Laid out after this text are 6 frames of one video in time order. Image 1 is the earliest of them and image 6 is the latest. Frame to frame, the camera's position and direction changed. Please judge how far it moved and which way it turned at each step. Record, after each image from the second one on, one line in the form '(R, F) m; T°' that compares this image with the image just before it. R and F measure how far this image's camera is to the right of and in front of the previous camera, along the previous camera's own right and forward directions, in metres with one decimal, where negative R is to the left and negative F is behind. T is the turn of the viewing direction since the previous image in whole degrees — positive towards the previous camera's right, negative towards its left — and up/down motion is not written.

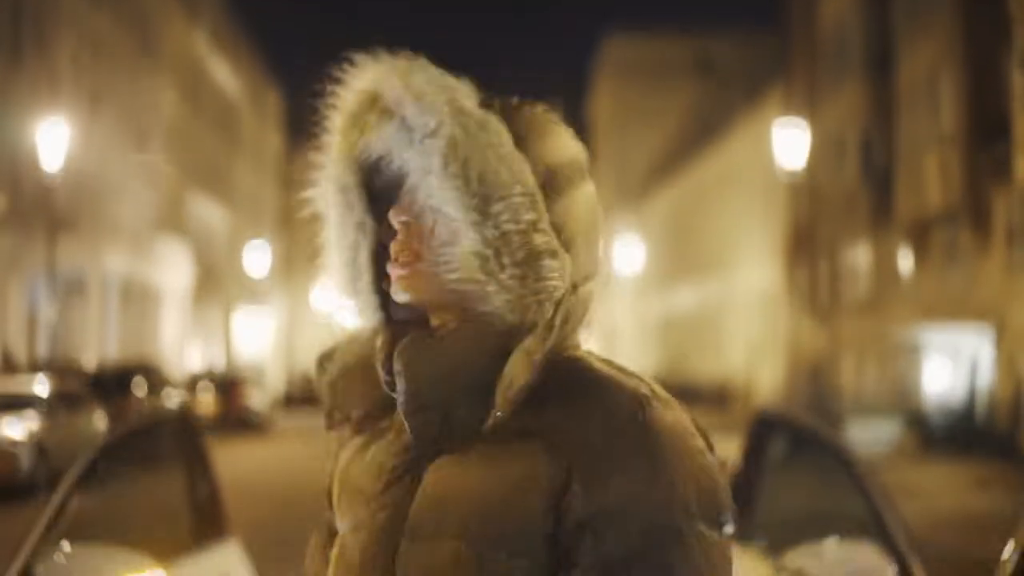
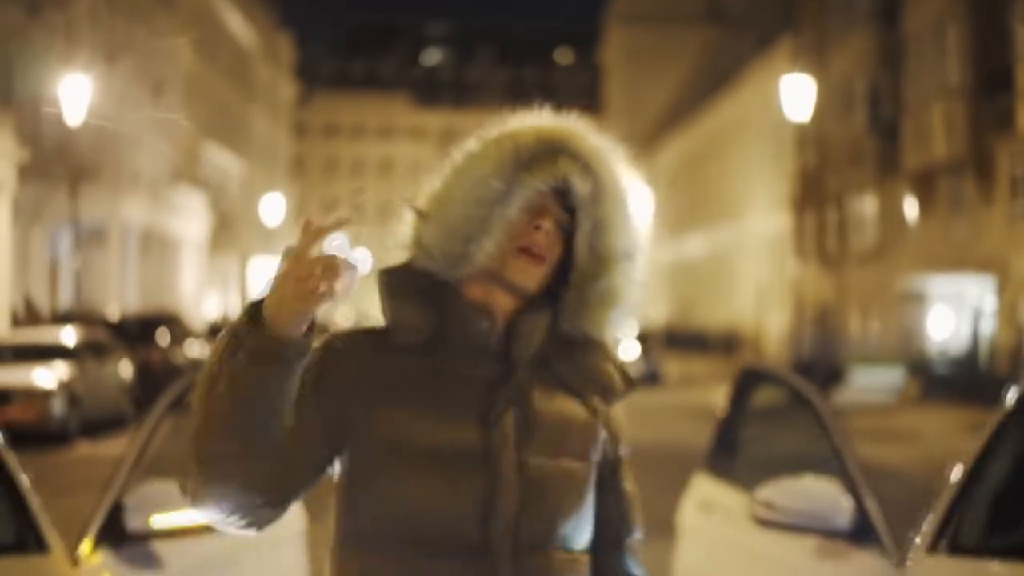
(0.0, -0.7) m; 0°
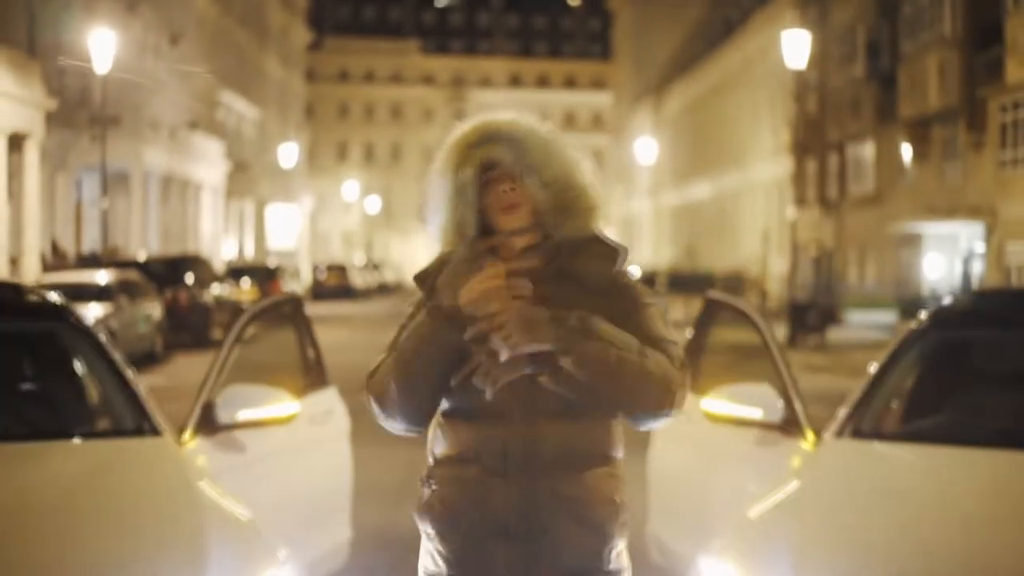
(0.0, -1.3) m; 0°
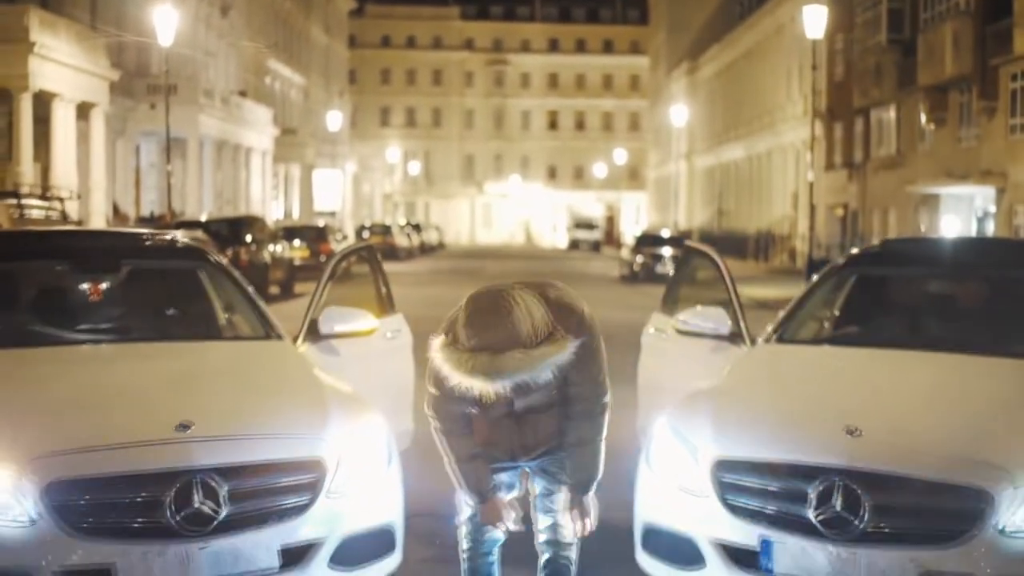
(+0.1, -2.0) m; -1°
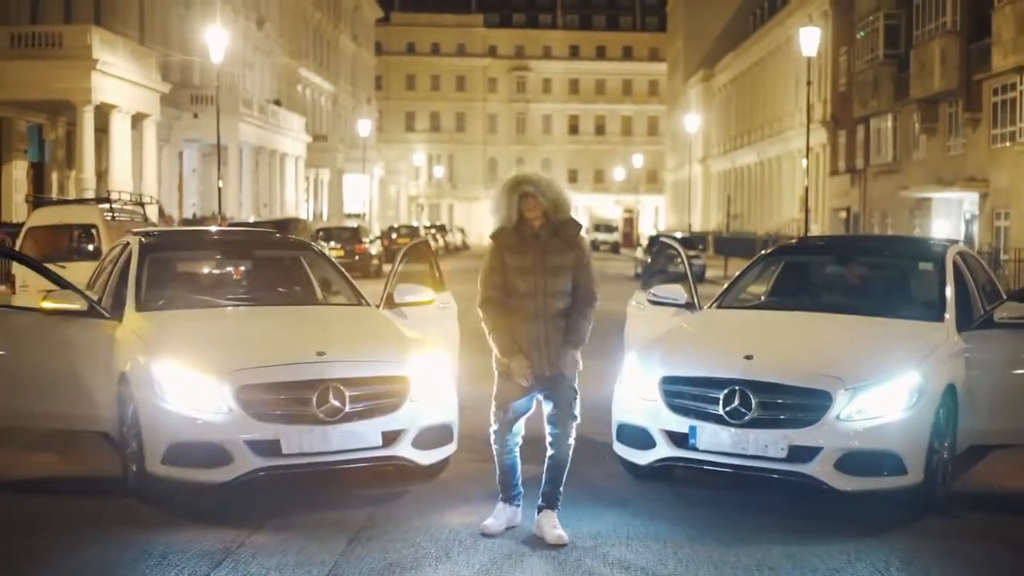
(0.0, -2.8) m; -1°
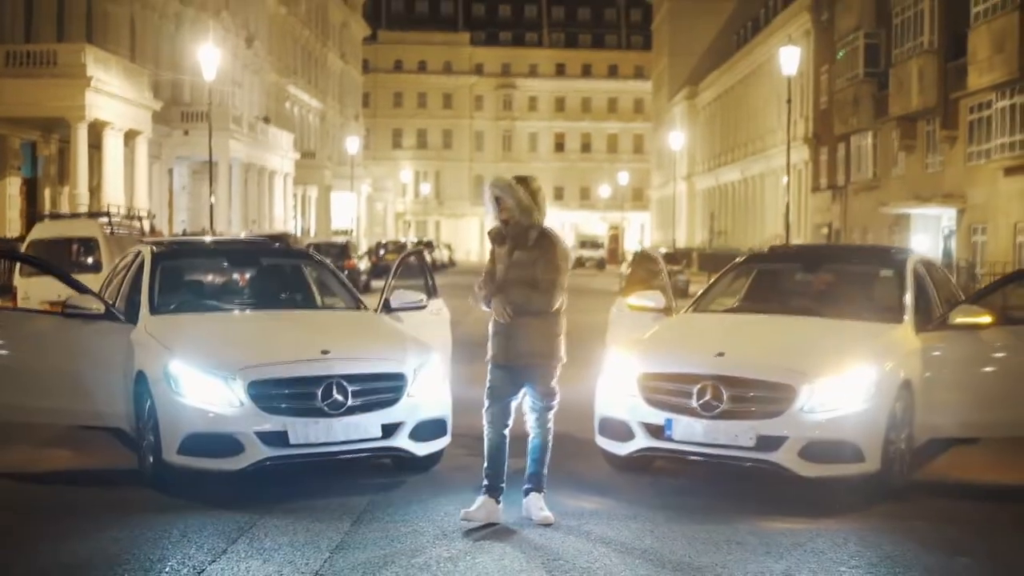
(0.0, -0.6) m; 0°
